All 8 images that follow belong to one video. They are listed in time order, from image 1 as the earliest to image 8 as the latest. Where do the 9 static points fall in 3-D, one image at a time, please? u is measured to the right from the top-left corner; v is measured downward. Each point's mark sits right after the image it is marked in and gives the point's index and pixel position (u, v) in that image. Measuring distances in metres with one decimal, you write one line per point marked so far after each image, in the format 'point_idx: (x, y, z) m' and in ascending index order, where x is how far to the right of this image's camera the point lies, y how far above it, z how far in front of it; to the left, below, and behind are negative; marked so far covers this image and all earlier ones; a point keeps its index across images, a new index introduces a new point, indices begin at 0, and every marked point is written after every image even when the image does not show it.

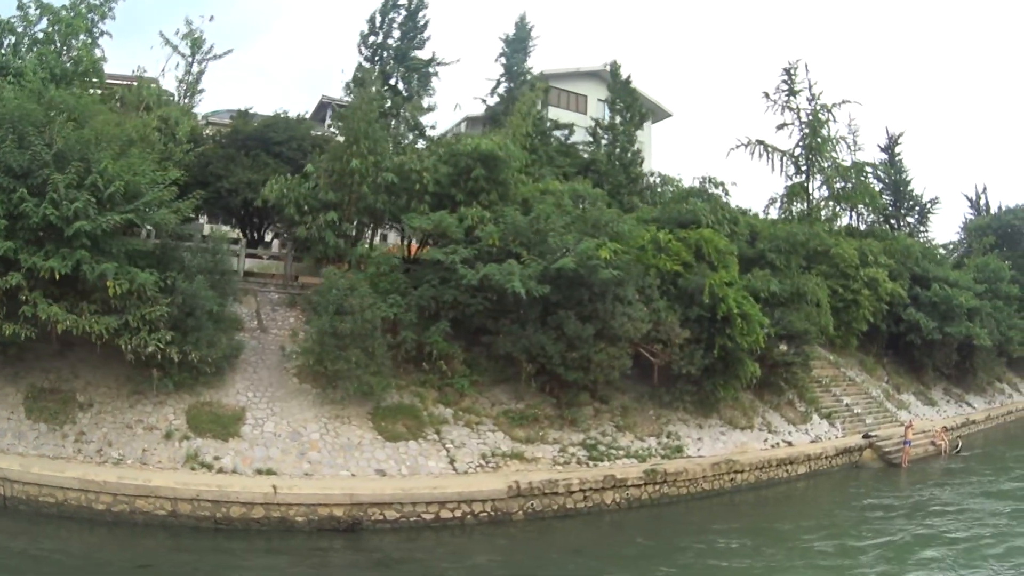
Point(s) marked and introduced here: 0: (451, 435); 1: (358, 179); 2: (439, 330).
0: (-1.6, -3.5, +18.1) m
1: (-4.2, +3.0, +20.2) m
2: (-2.1, -1.0, +18.9) m
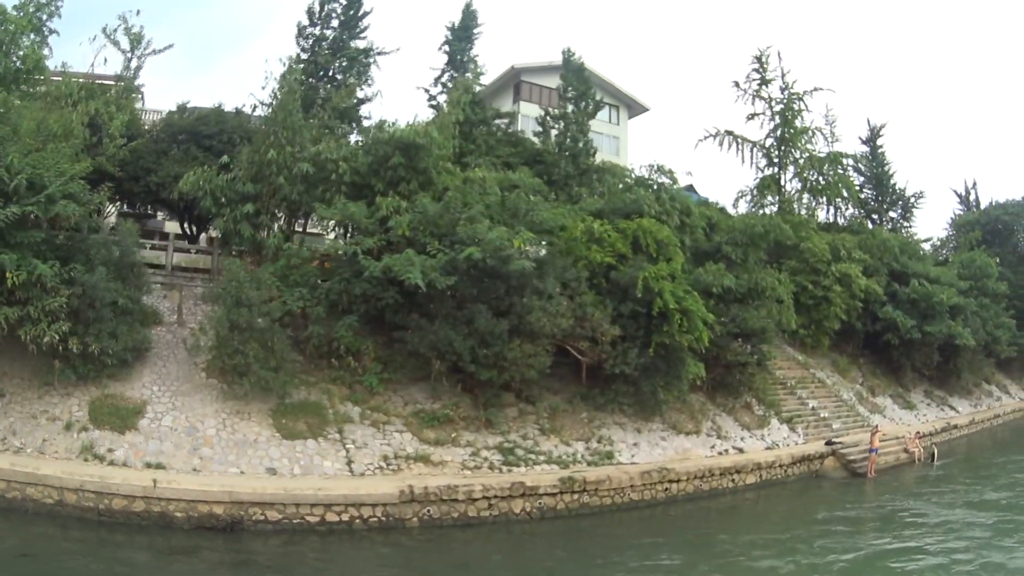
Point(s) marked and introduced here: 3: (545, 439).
0: (-3.6, -3.3, +17.2) m
1: (-6.1, +3.1, +19.4) m
2: (-4.1, -0.9, +18.0) m
3: (+0.7, -3.6, +17.7) m
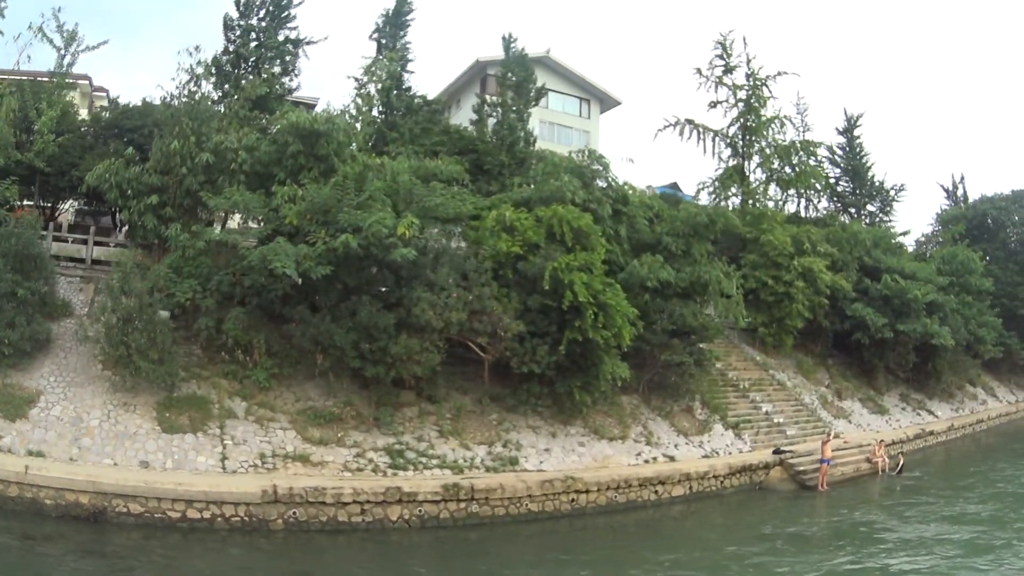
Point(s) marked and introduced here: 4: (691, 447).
0: (-6.0, -3.1, +16.4) m
1: (-8.3, +3.2, +18.9) m
2: (-6.4, -0.7, +17.2) m
3: (-1.6, -3.4, +16.7) m
4: (+4.6, -4.0, +18.5) m
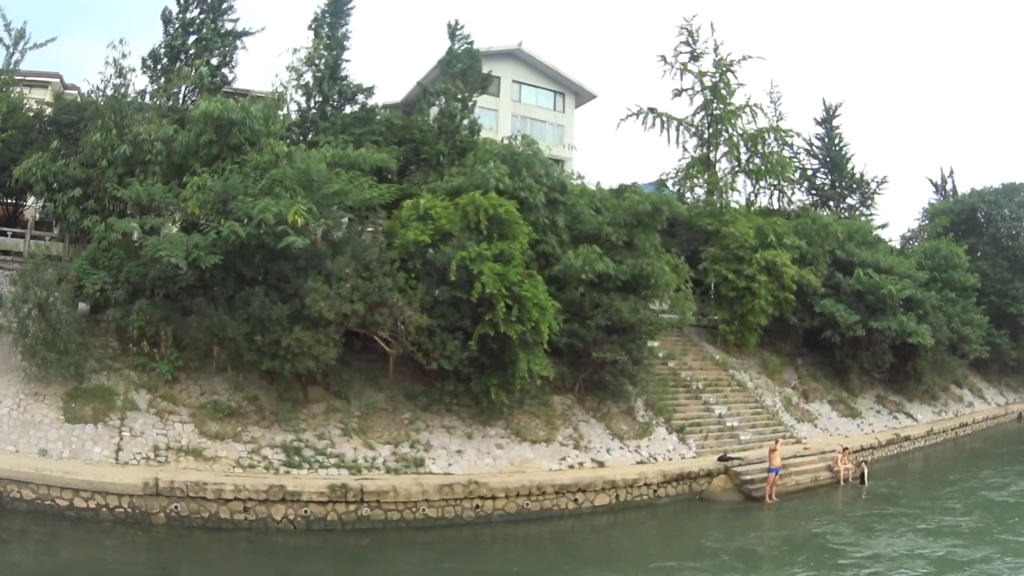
0: (-8.0, -2.9, +15.9) m
1: (-10.2, +3.4, +18.5) m
2: (-8.4, -0.5, +16.8) m
3: (-3.6, -3.2, +15.9) m
4: (+2.7, -3.9, +17.4) m
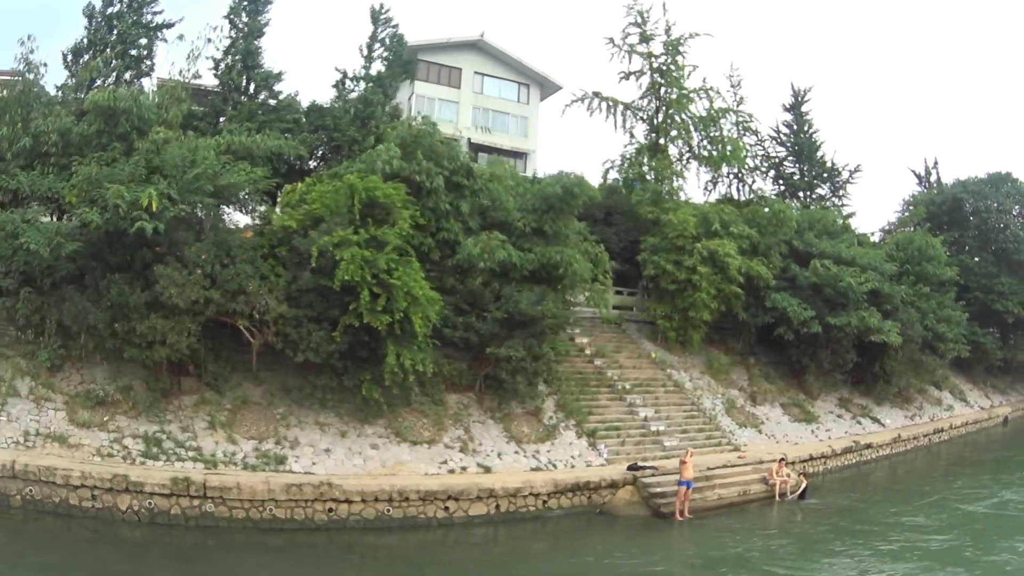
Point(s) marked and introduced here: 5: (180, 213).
0: (-10.5, -2.7, +15.5) m
1: (-12.6, +3.6, +18.4) m
2: (-10.9, -0.3, +16.4) m
3: (-6.2, -3.0, +15.1) m
4: (+0.2, -3.6, +16.1) m
5: (-6.9, +1.6, +15.5) m
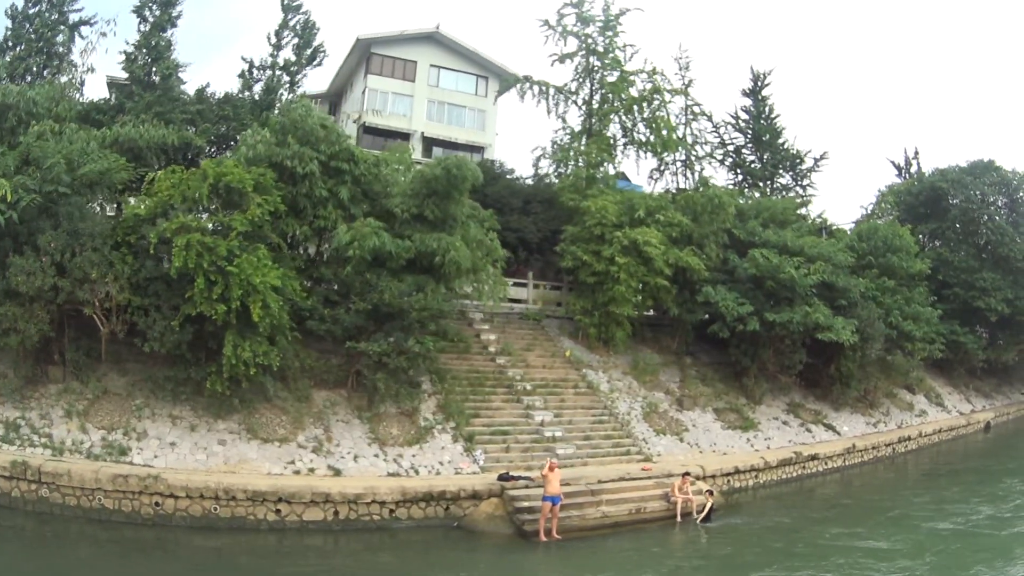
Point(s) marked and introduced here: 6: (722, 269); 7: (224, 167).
0: (-13.3, -2.5, +15.3) m
1: (-15.1, +3.7, +18.5) m
2: (-13.6, -0.1, +16.4) m
3: (-9.0, -2.8, +14.6) m
4: (-2.6, -3.4, +15.0) m
5: (-9.7, +1.8, +15.1) m
6: (+5.7, +0.5, +19.8) m
7: (-5.9, +2.5, +15.1) m
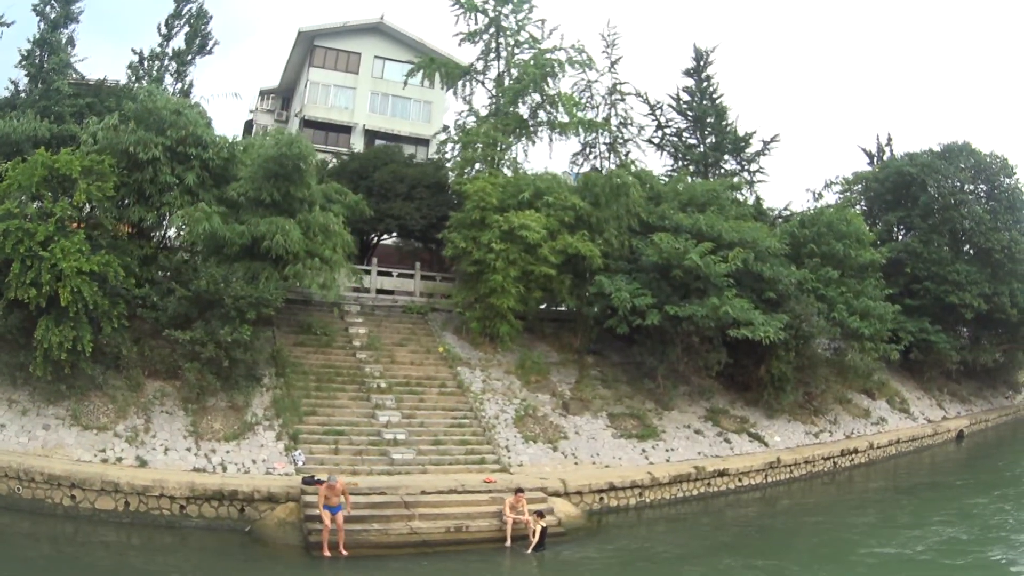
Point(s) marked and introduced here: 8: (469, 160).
0: (-16.5, -2.3, +15.6) m
1: (-18.0, +3.8, +19.1) m
2: (-16.7, 0.0, +16.7) m
3: (-12.3, -2.5, +14.4) m
4: (-5.9, -3.1, +14.0) m
5: (-13.0, +2.0, +15.1) m
6: (+2.8, +0.7, +18.0) m
7: (-9.2, +2.7, +14.6) m
8: (-1.2, +3.4, +19.8) m
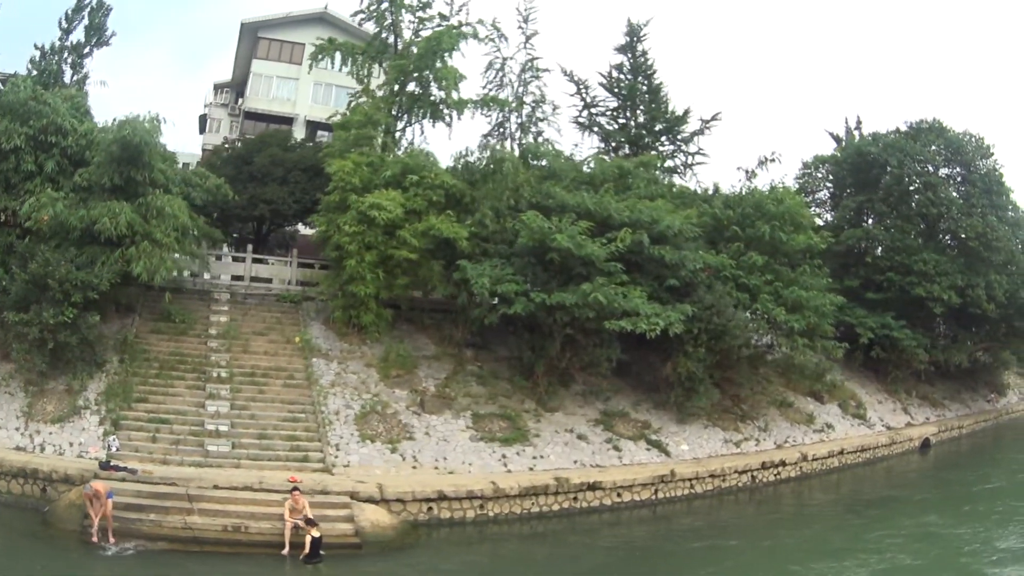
0: (-19.5, -2.1, +16.5) m
1: (-20.5, +4.0, +20.3) m
2: (-19.5, +0.3, +17.7) m
3: (-15.5, -2.3, +14.8) m
4: (-9.2, -2.8, +13.5) m
5: (-16.1, +2.2, +15.6) m
6: (0.0, +1.0, +16.4) m
7: (-12.4, +3.0, +14.7) m
8: (-3.8, +3.6, +18.8) m
